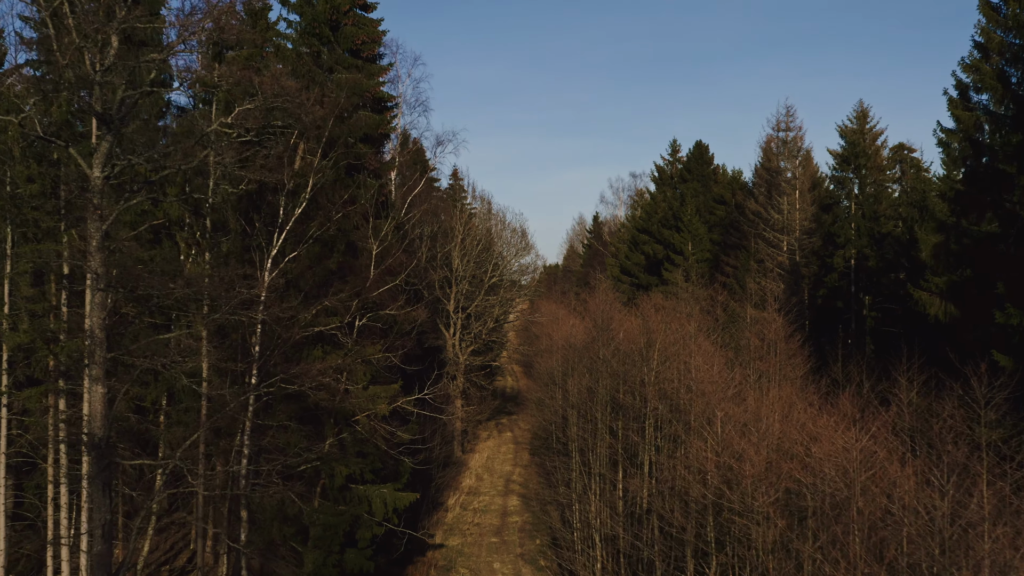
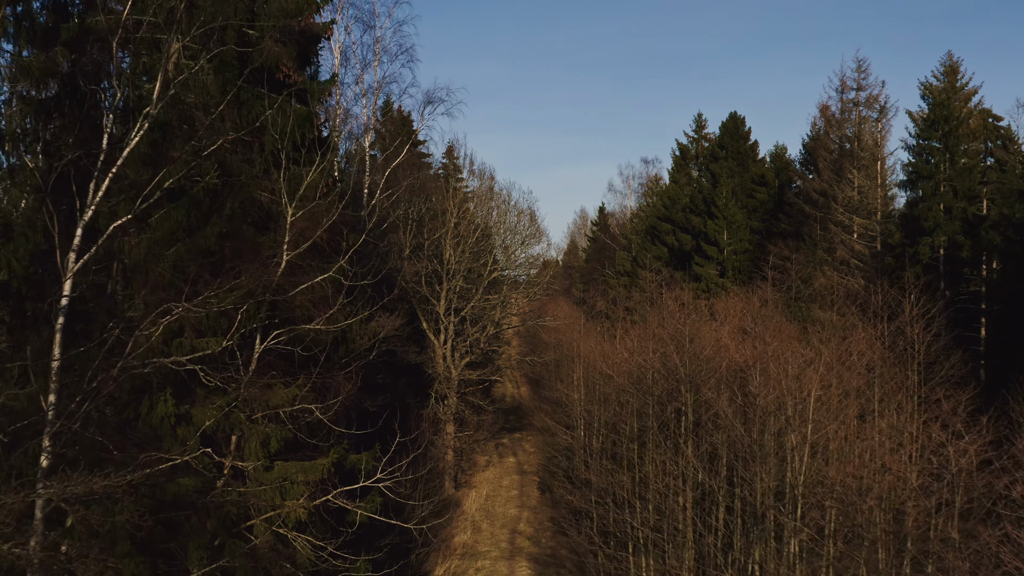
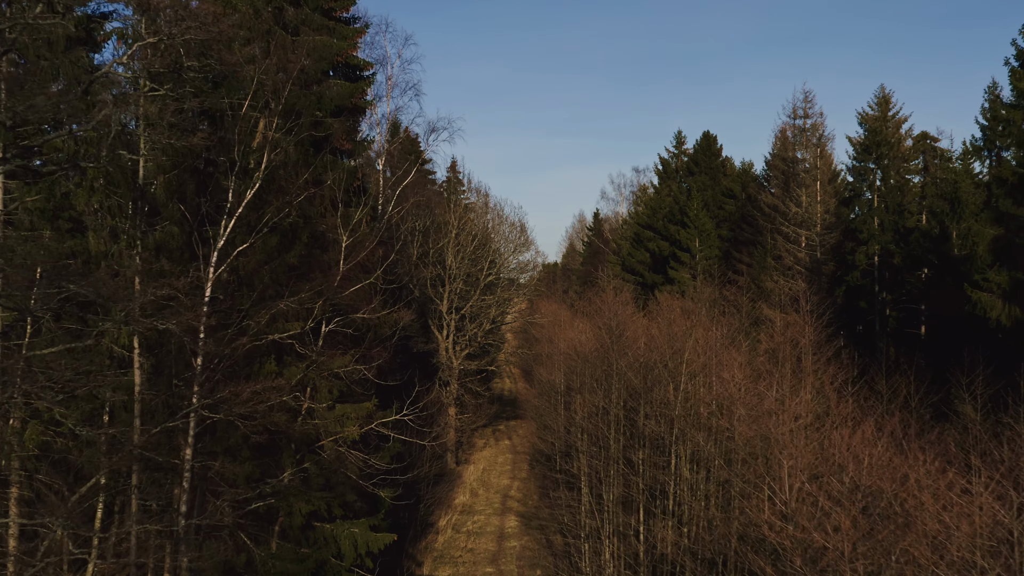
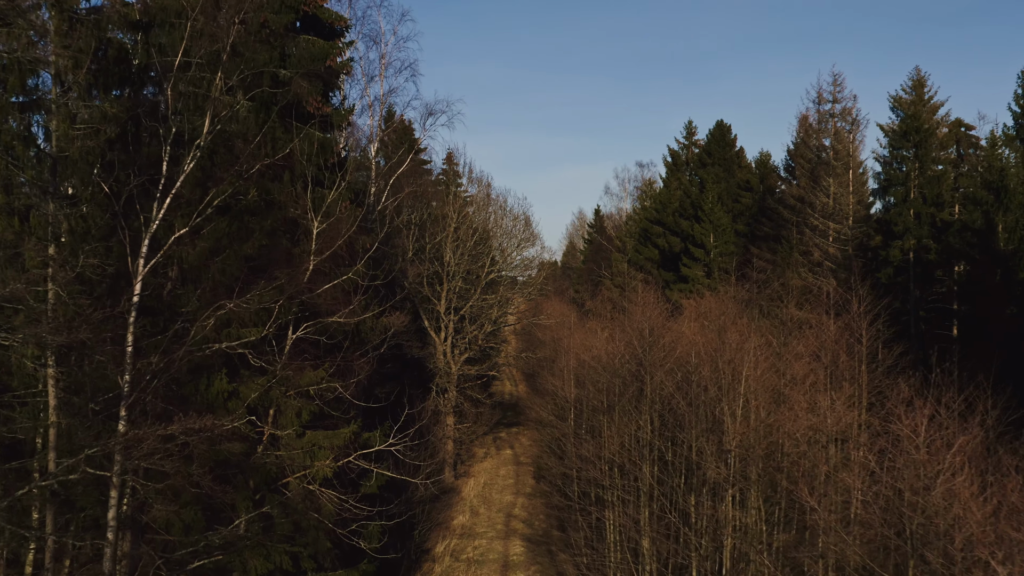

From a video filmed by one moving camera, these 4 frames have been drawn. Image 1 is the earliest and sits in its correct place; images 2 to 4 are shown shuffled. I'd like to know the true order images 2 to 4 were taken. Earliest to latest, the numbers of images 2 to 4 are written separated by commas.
3, 4, 2
